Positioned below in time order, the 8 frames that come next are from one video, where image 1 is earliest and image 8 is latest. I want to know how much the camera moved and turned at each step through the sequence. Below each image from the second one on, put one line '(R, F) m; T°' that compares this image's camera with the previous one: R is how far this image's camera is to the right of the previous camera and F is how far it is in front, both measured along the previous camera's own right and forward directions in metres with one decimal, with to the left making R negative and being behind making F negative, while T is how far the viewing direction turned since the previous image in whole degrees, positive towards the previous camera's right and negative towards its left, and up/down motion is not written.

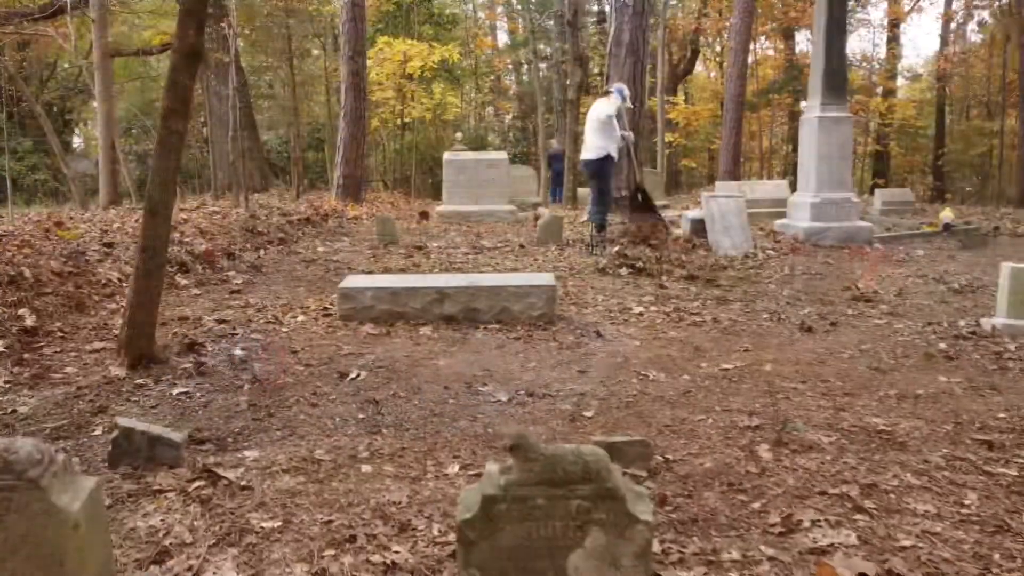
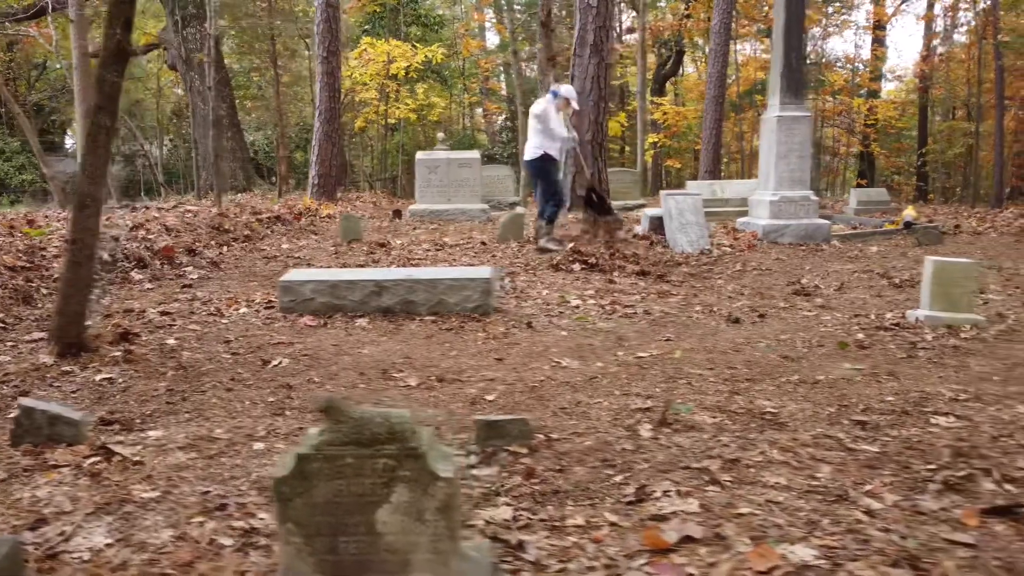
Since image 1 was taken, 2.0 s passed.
(+0.5, -0.2) m; 0°
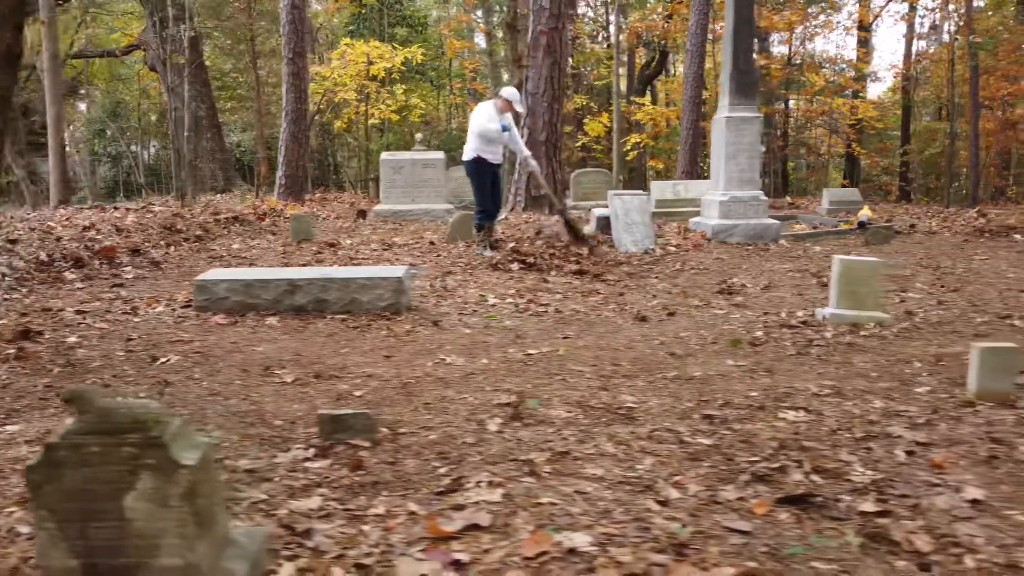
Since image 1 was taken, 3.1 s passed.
(+0.7, -0.1) m; 0°
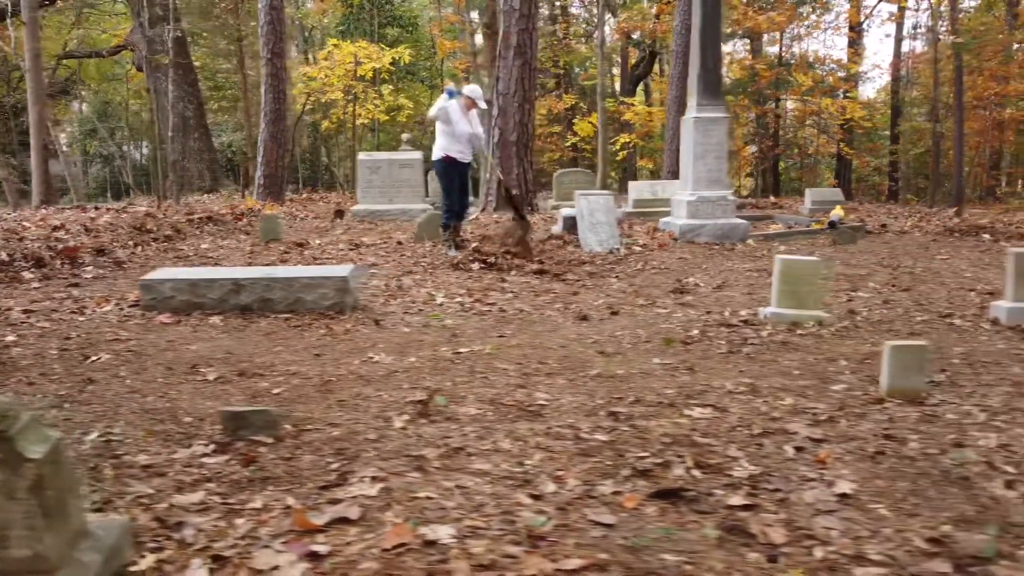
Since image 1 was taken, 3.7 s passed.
(+0.5, -0.1) m; 0°
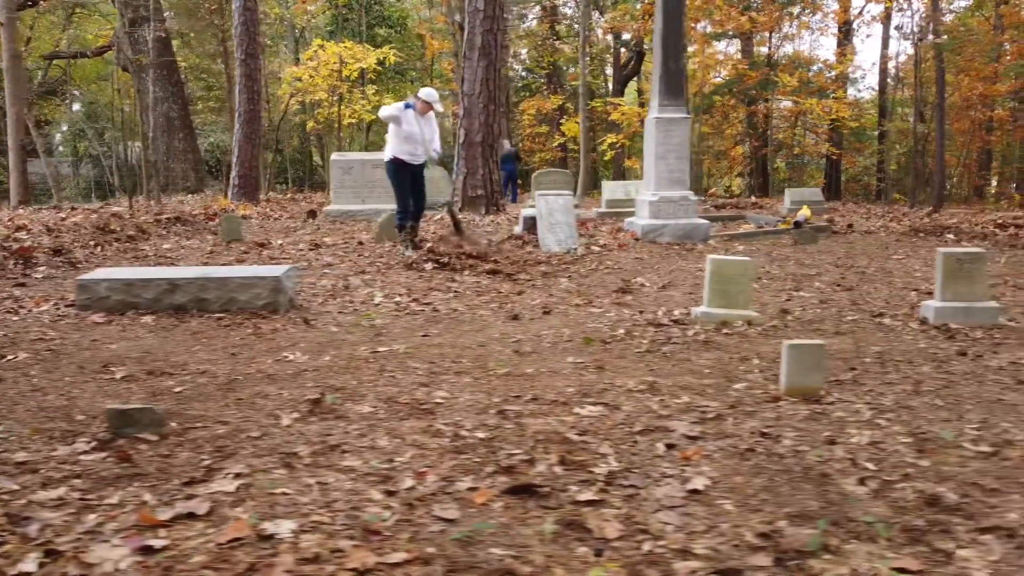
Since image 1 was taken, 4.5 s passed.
(+0.5, -0.1) m; 0°
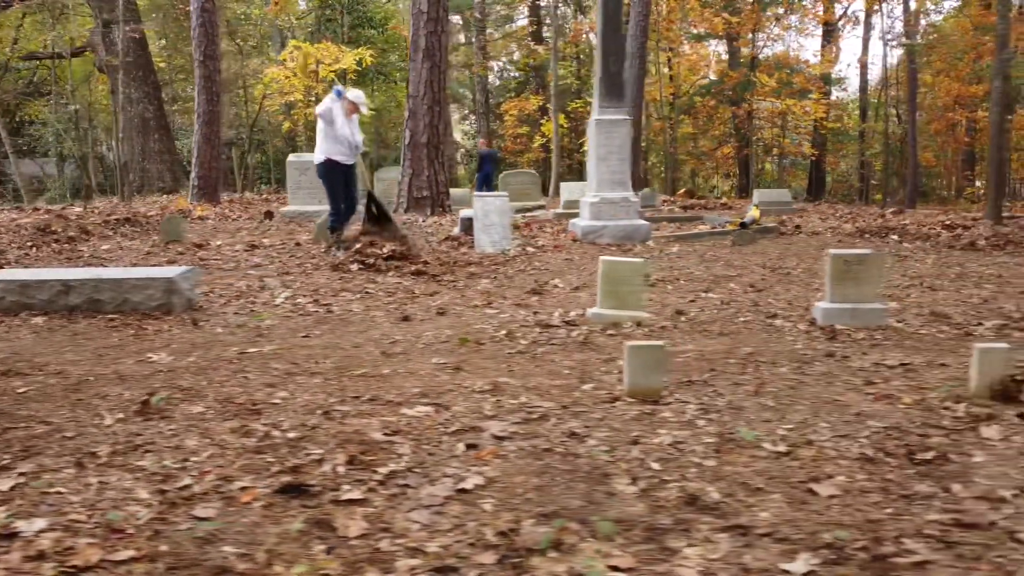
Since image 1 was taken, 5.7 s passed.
(+0.9, 0.0) m; 0°
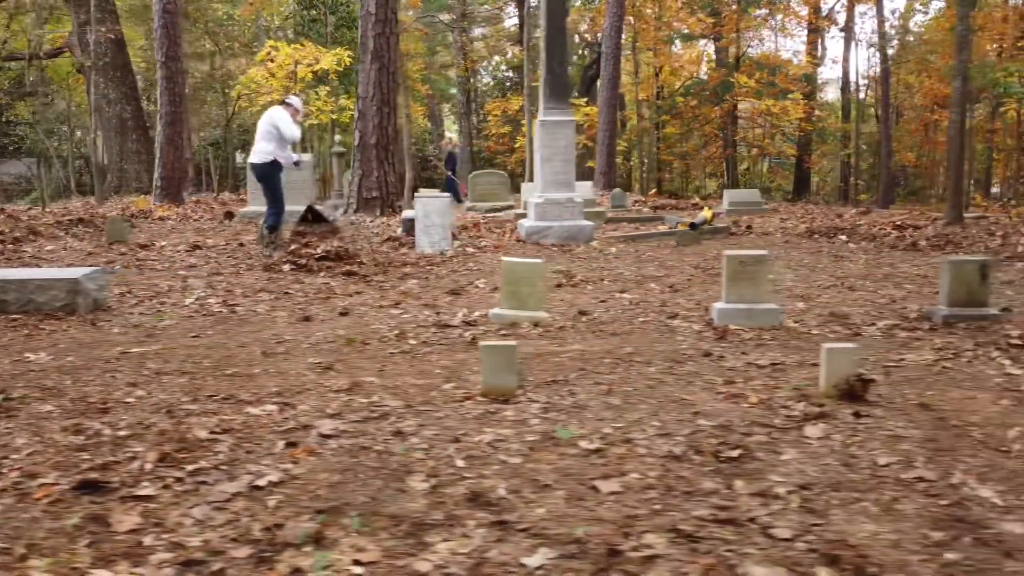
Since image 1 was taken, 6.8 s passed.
(+0.8, -0.1) m; 0°
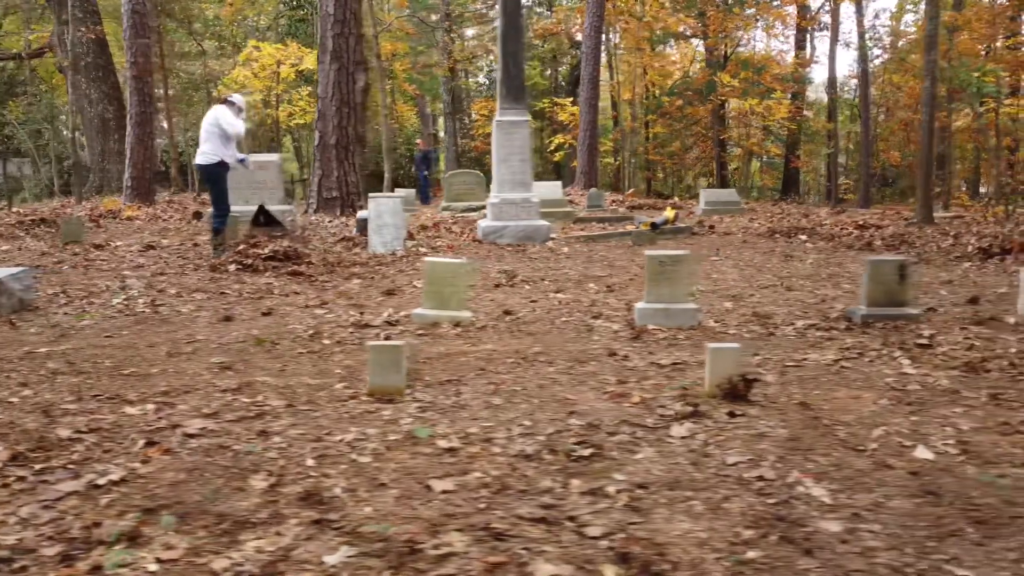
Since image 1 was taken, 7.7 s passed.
(+0.7, 0.0) m; 0°
